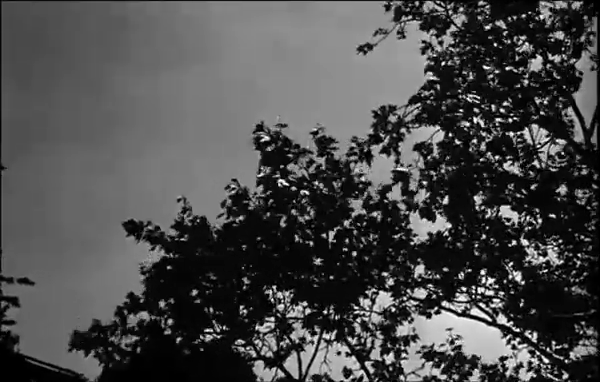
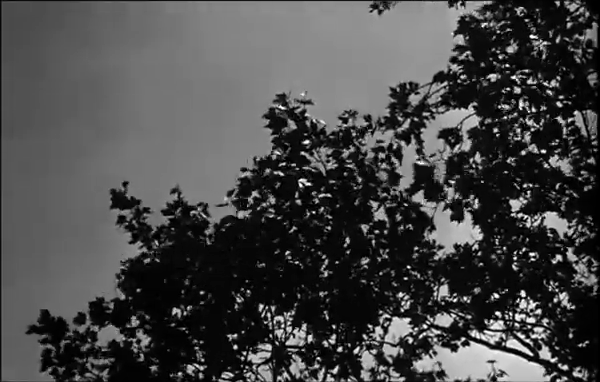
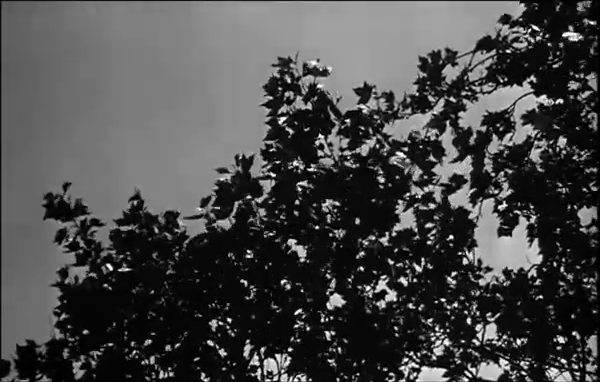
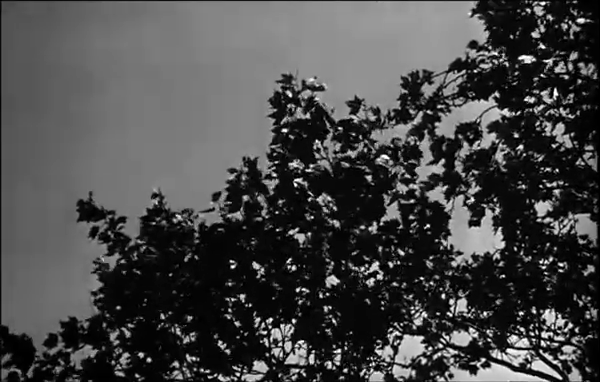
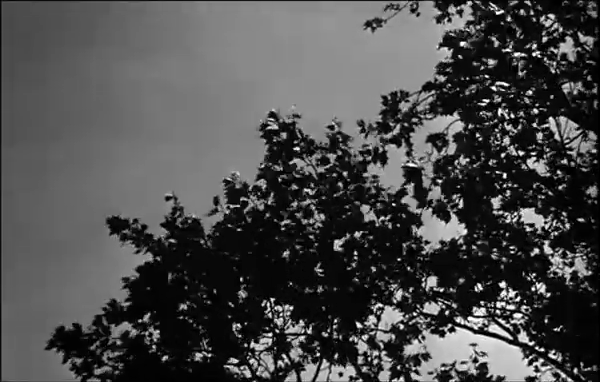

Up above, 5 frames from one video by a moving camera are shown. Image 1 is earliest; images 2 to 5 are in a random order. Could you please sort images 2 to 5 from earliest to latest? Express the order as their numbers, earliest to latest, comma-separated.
5, 2, 4, 3
